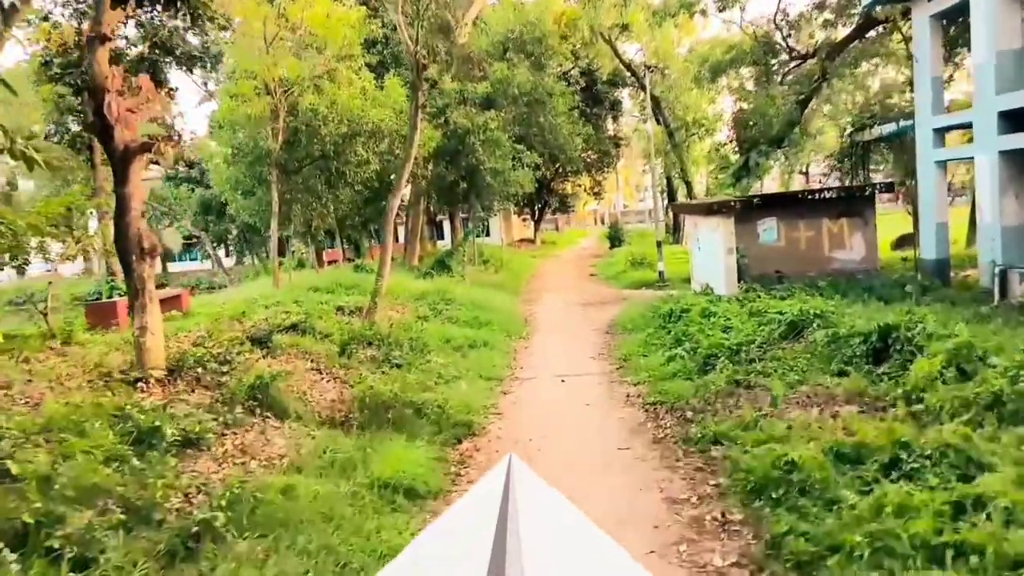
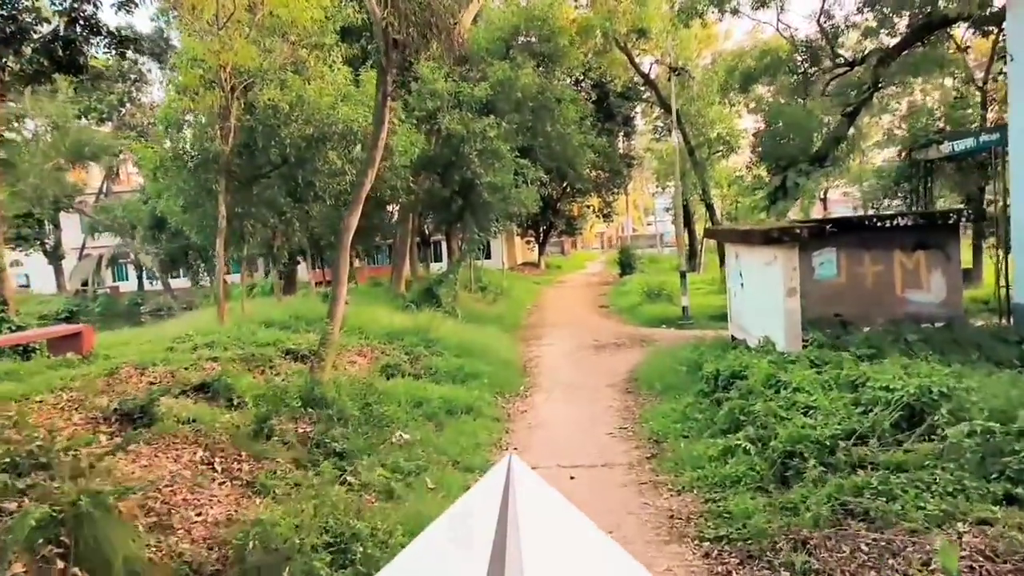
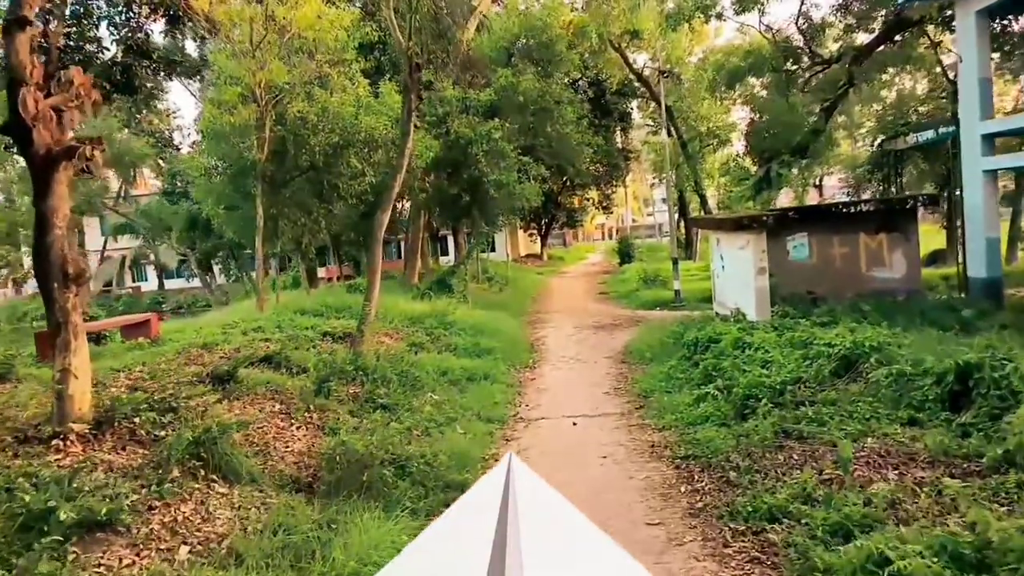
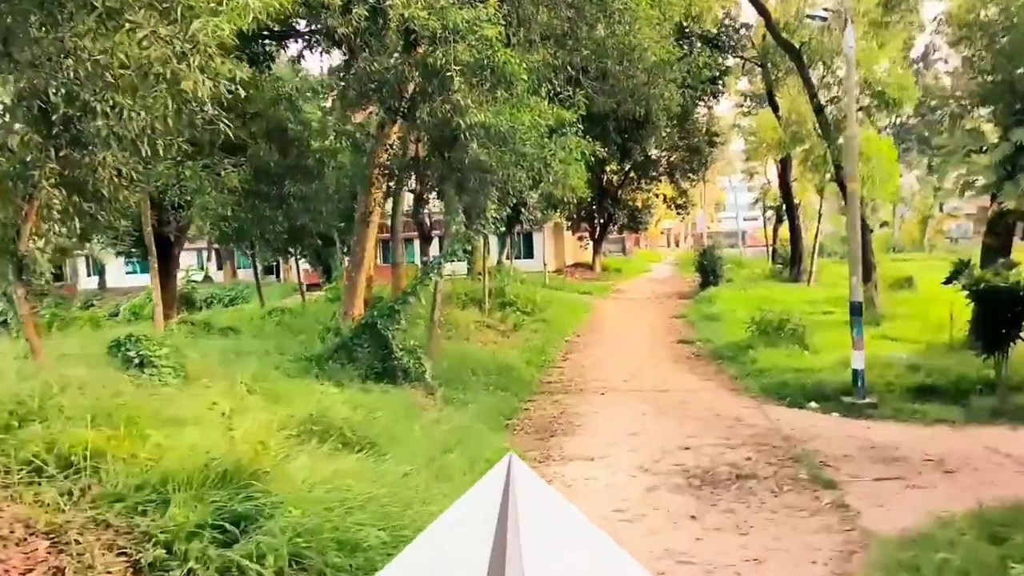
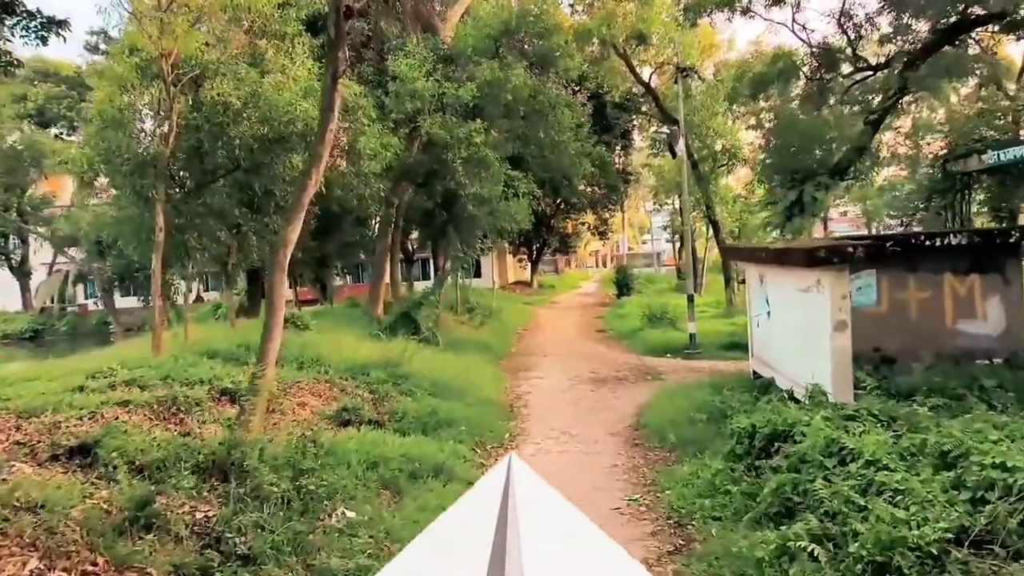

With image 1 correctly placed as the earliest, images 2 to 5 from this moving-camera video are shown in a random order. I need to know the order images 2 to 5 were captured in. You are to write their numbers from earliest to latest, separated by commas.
3, 2, 5, 4
